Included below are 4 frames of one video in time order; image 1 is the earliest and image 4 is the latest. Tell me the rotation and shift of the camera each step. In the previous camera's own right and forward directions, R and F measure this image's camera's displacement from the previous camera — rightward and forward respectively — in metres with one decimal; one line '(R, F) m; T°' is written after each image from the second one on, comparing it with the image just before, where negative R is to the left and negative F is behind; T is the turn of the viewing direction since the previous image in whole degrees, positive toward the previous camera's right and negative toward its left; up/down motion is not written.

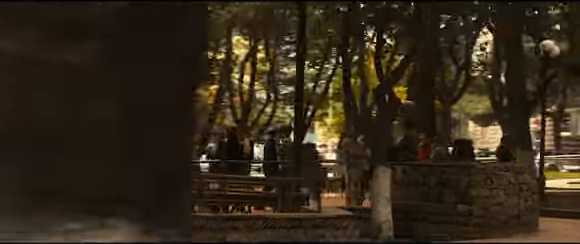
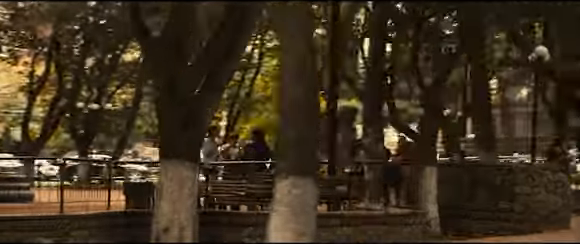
(-0.2, -0.6) m; -2°
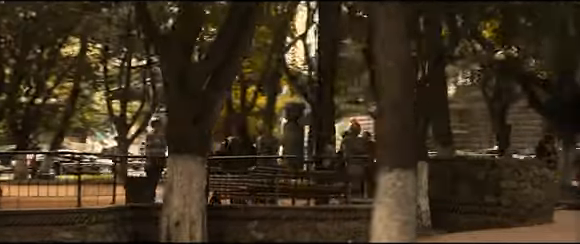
(-0.7, -0.2) m; +3°
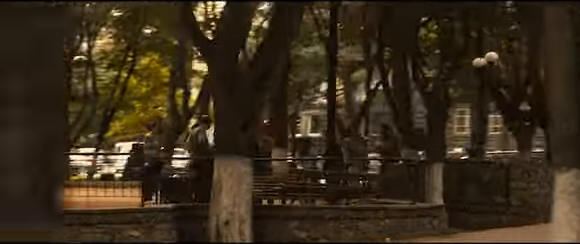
(-1.2, -0.4) m; +3°
